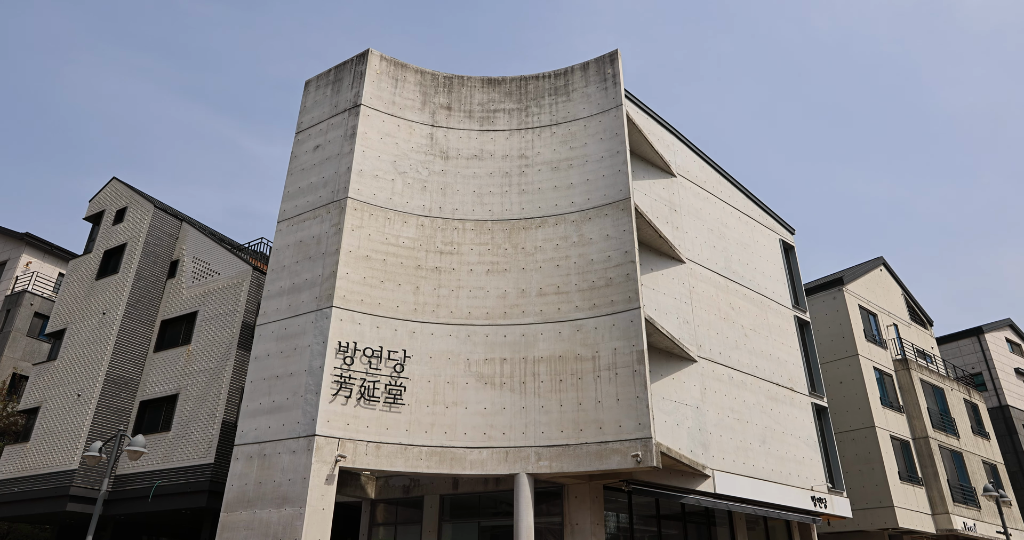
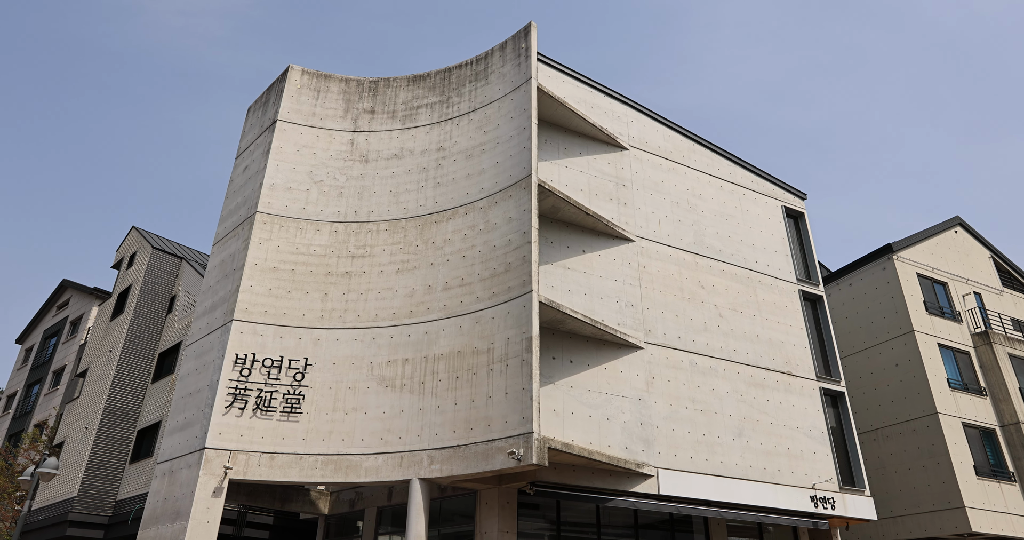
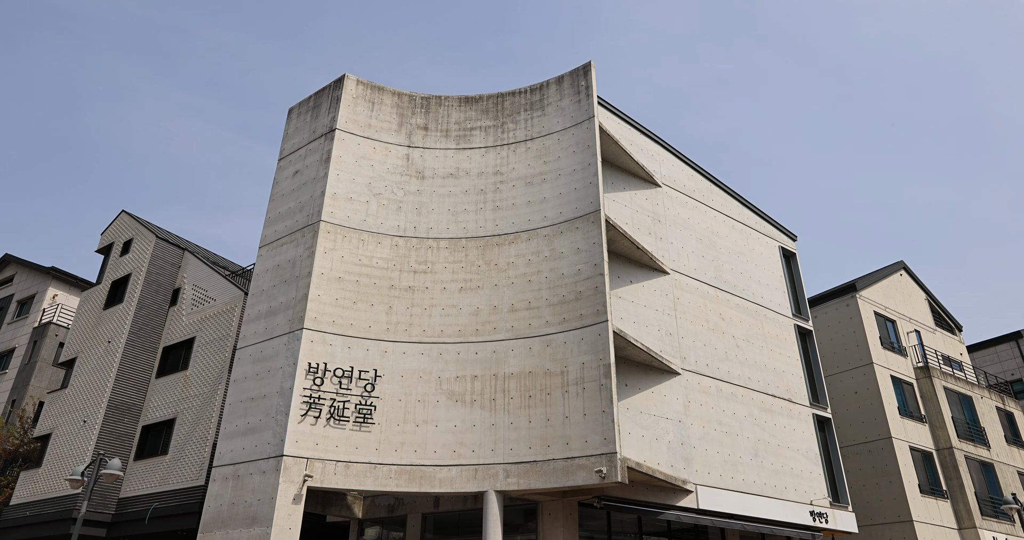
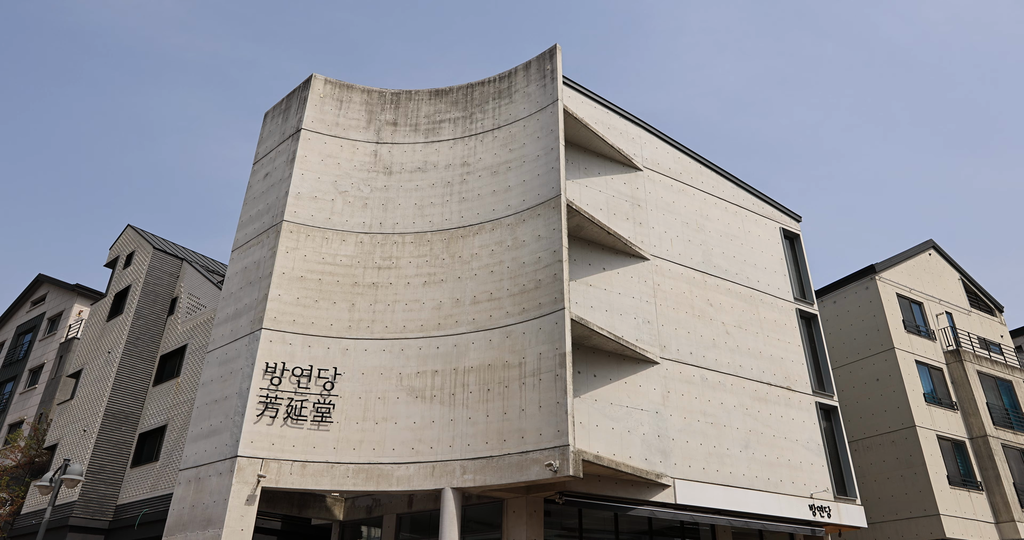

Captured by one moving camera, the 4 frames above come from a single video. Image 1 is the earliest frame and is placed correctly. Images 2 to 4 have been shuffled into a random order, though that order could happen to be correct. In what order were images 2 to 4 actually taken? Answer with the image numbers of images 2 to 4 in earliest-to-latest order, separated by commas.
3, 4, 2
